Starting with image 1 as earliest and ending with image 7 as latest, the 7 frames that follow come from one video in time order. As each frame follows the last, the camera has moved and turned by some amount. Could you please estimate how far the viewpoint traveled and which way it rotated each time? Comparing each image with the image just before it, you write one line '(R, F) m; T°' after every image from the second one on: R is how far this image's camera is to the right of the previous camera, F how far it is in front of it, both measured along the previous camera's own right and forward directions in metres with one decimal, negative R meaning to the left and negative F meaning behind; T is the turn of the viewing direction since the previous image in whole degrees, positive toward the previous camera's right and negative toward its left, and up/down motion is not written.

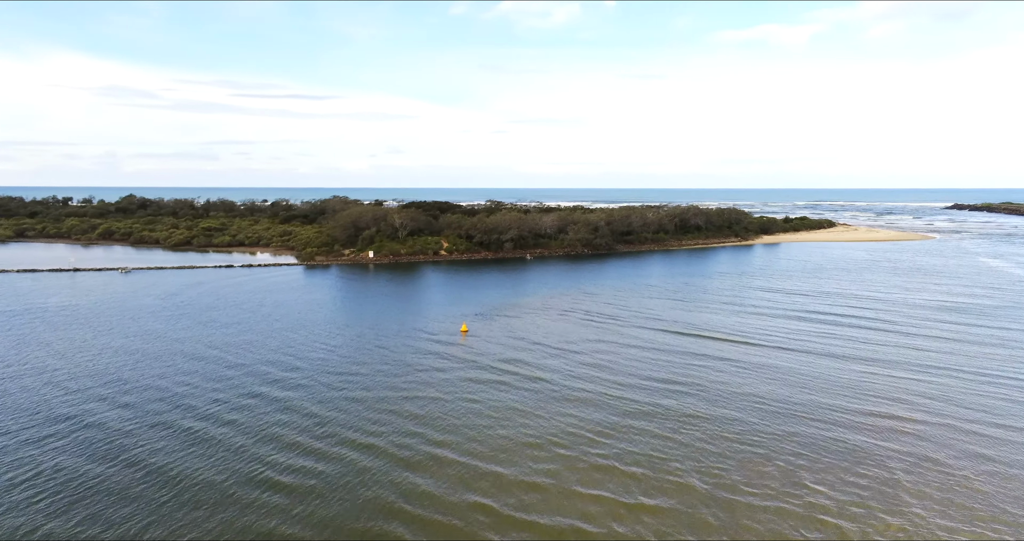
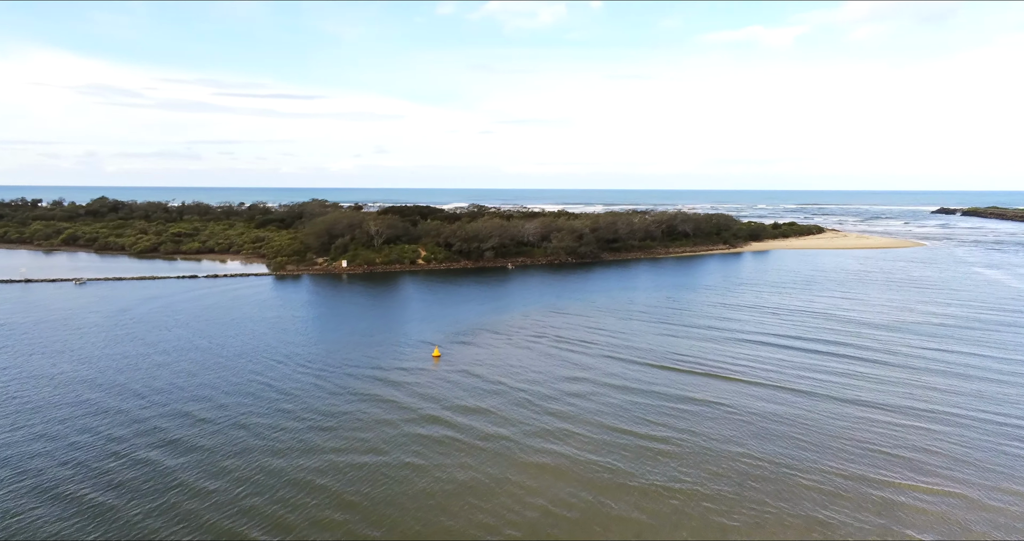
(+0.3, +1.3) m; +1°
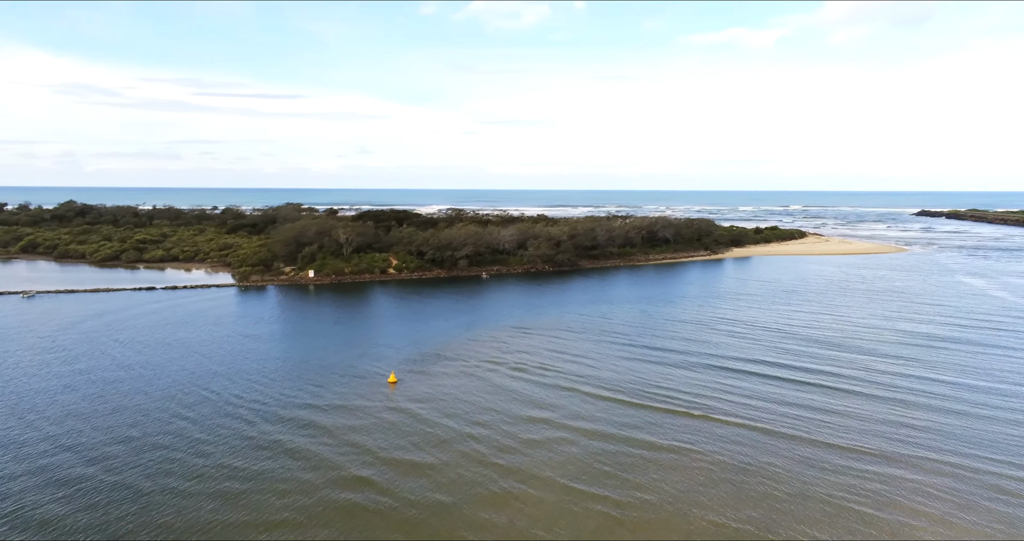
(+0.4, +1.0) m; +1°
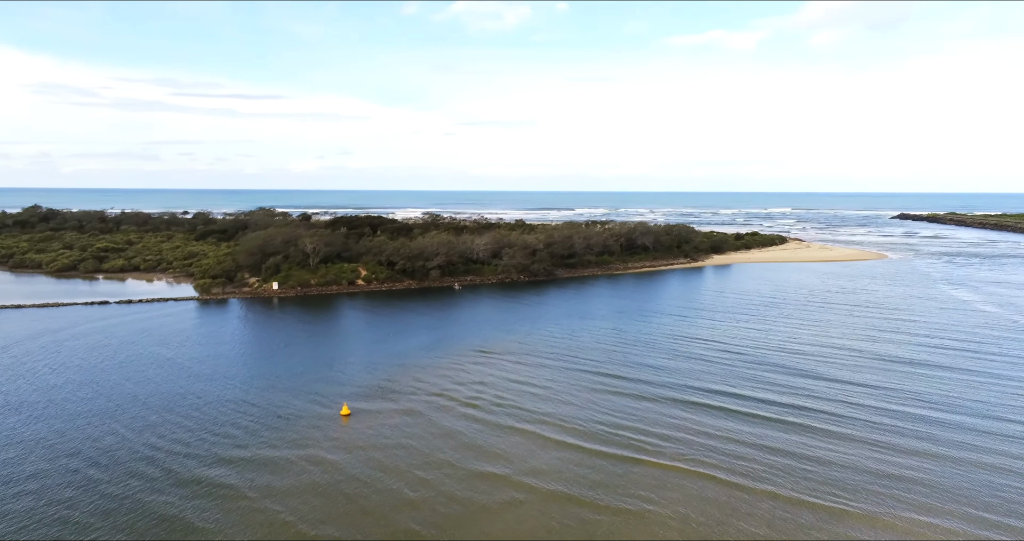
(+0.4, +1.0) m; +1°
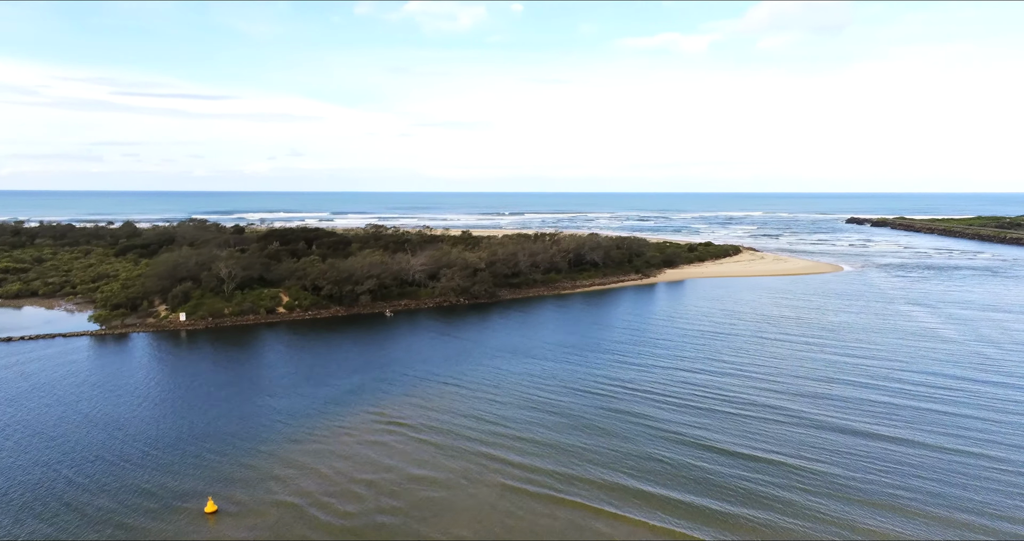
(+0.8, +2.3) m; +3°
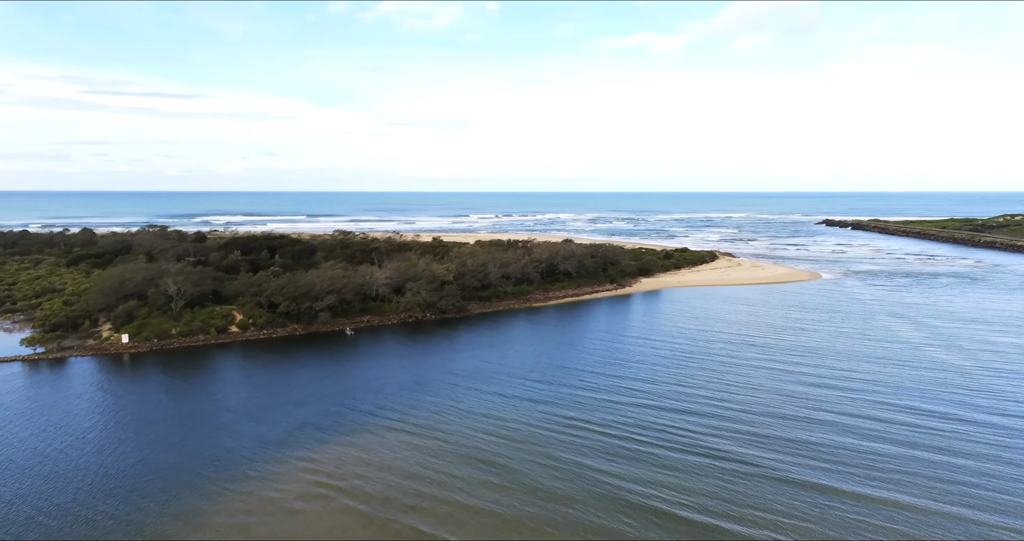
(+0.4, +1.4) m; +2°
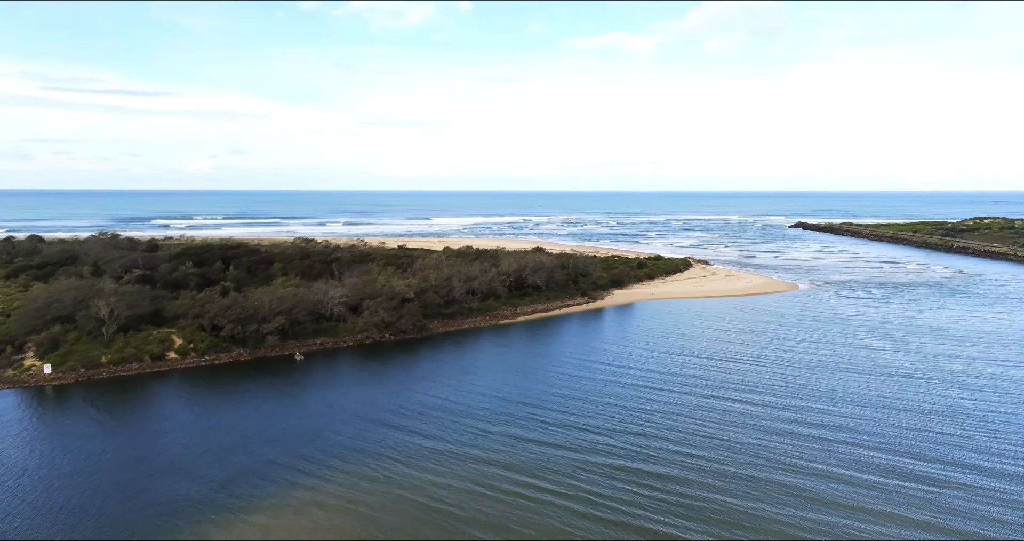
(+0.4, +1.7) m; +2°
